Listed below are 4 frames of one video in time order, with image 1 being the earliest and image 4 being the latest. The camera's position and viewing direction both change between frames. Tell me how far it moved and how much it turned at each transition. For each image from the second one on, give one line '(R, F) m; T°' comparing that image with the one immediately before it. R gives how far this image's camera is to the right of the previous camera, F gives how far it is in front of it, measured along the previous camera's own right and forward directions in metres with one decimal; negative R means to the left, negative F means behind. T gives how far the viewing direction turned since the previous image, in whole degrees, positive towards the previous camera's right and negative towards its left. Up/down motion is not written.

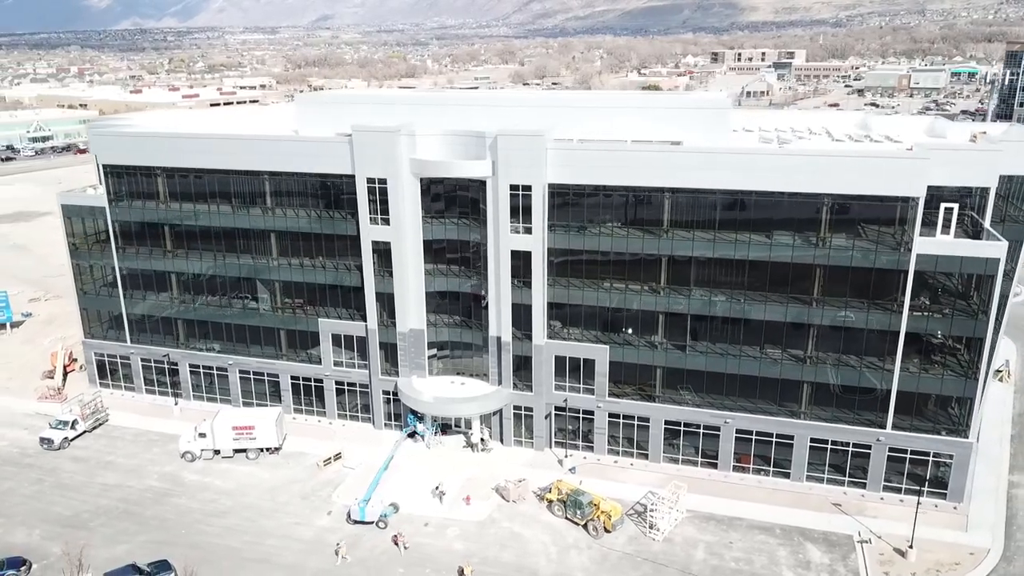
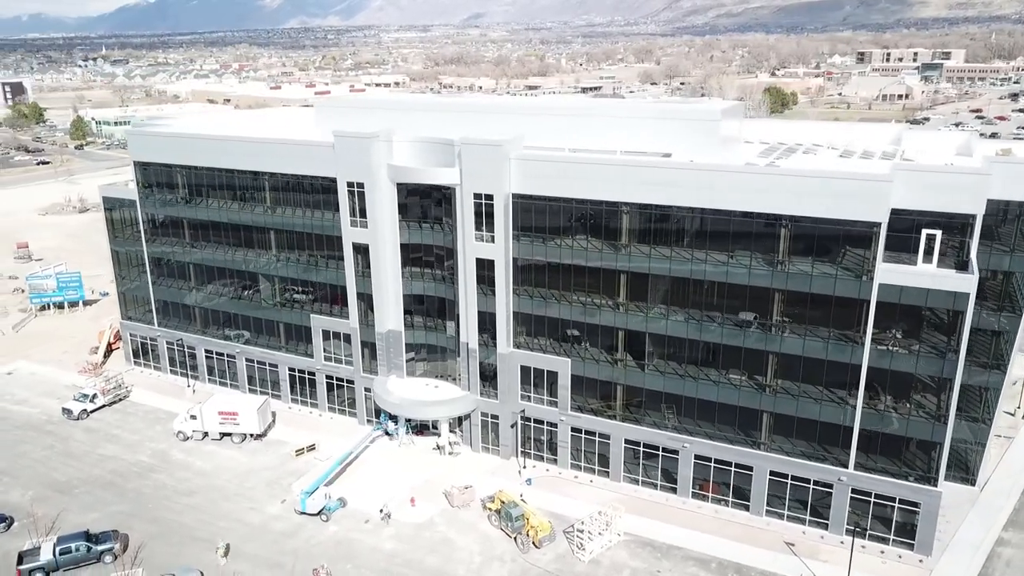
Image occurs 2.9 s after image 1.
(+10.0, +0.7) m; -9°
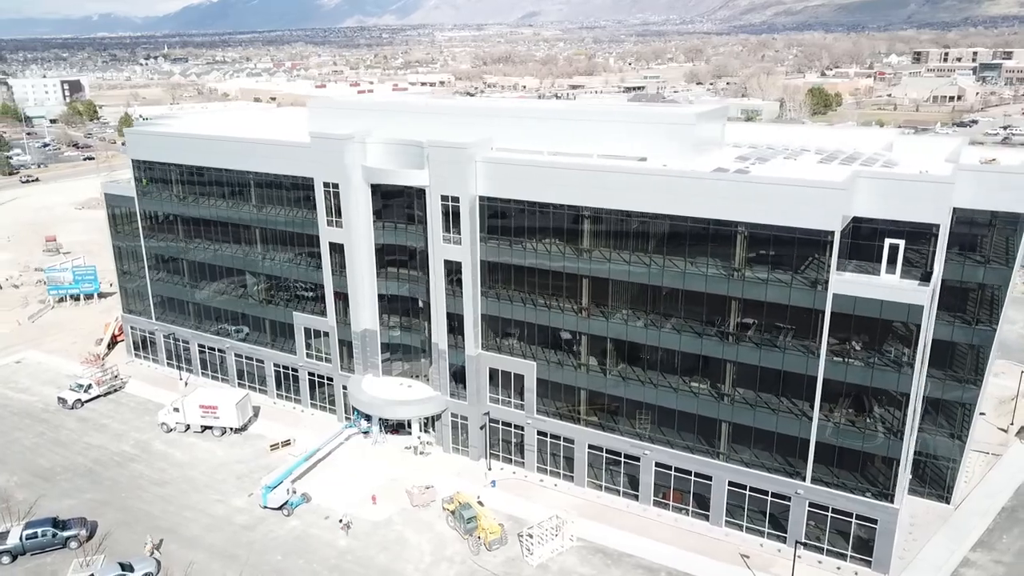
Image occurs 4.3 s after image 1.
(+4.8, 0.0) m; -3°
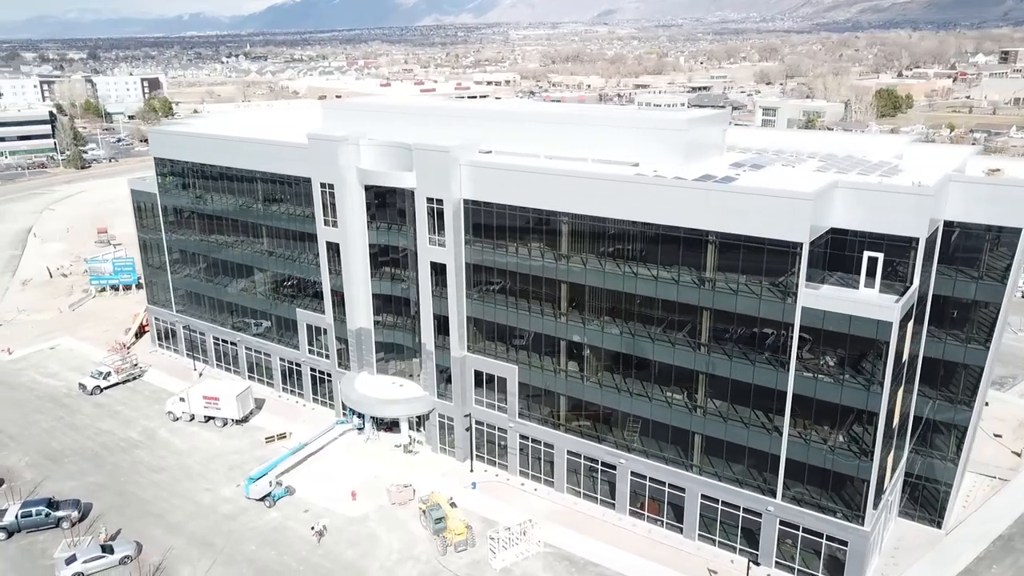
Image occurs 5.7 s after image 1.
(+5.0, +0.1) m; -5°
